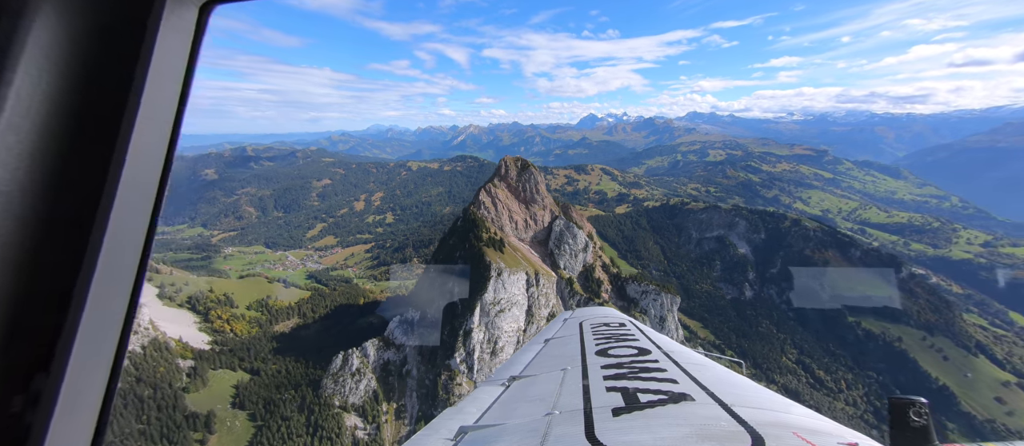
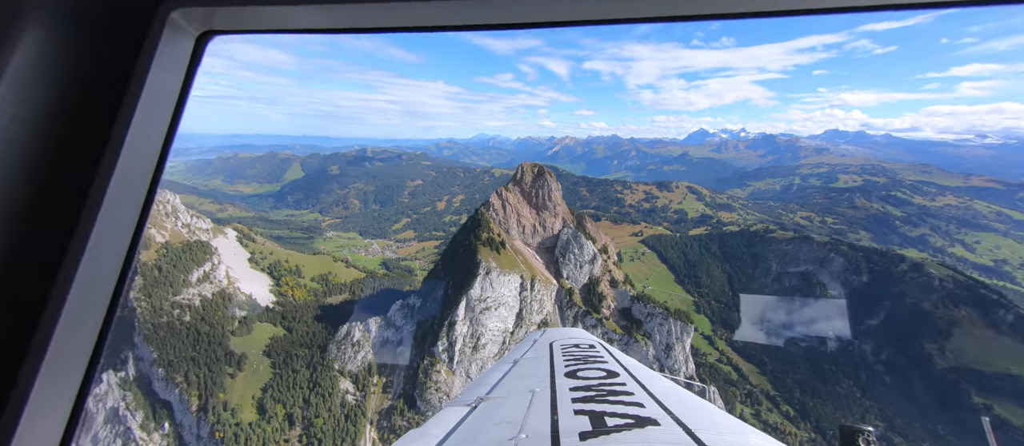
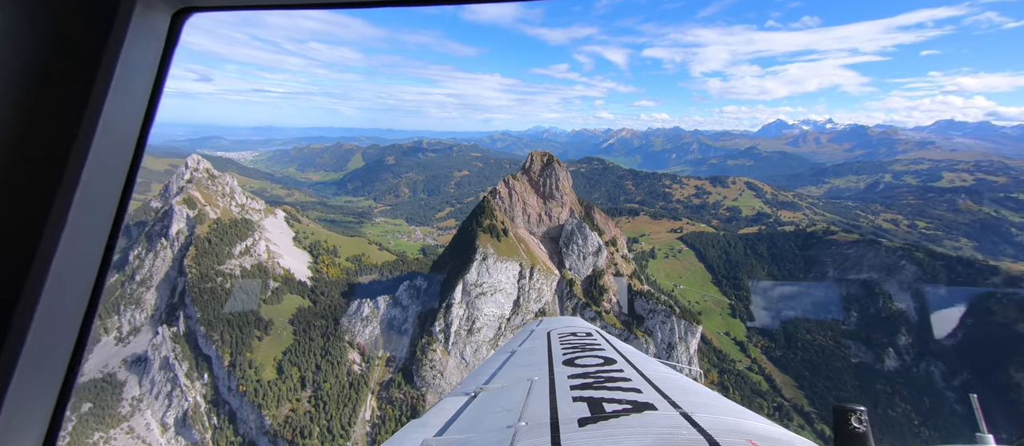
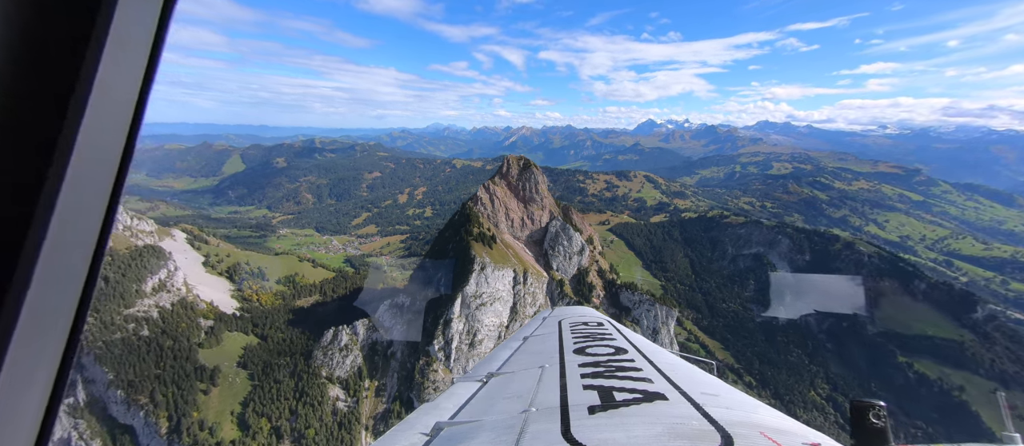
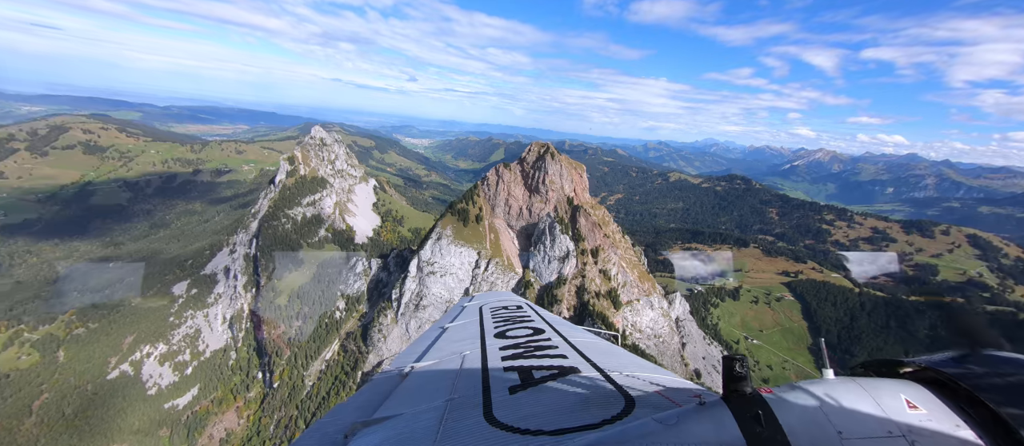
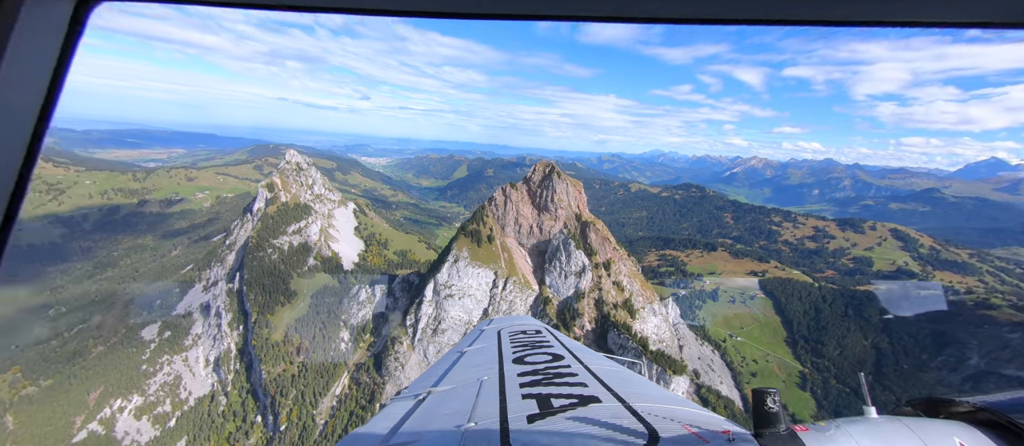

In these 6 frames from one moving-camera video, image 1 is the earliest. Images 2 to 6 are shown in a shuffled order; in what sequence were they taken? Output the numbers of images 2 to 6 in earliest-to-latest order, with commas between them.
4, 2, 3, 6, 5
